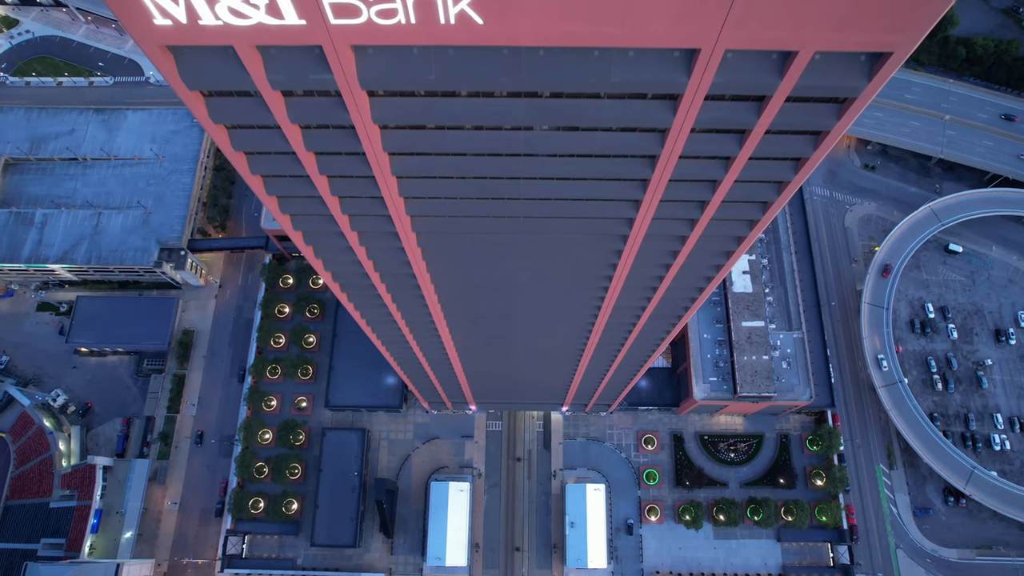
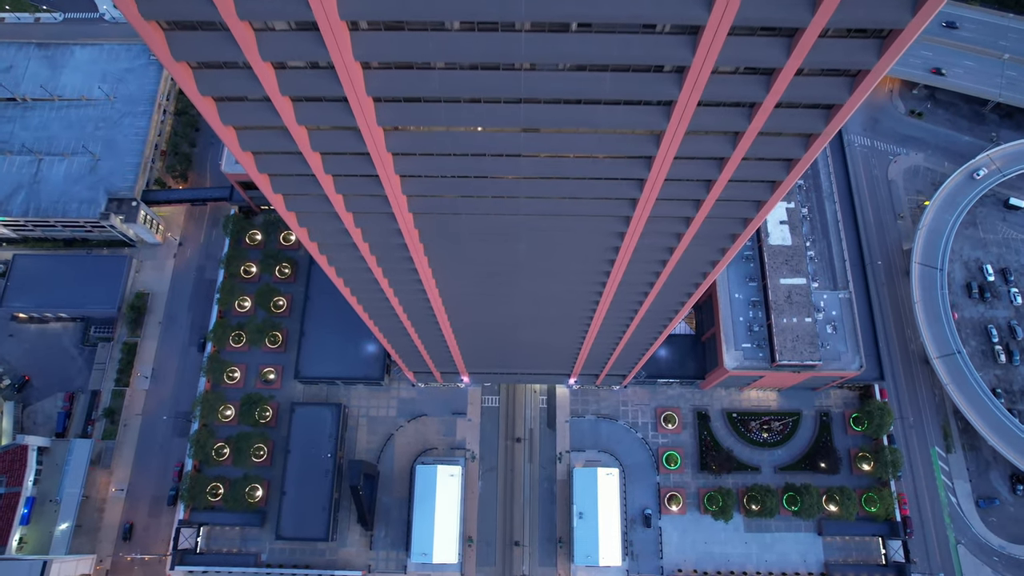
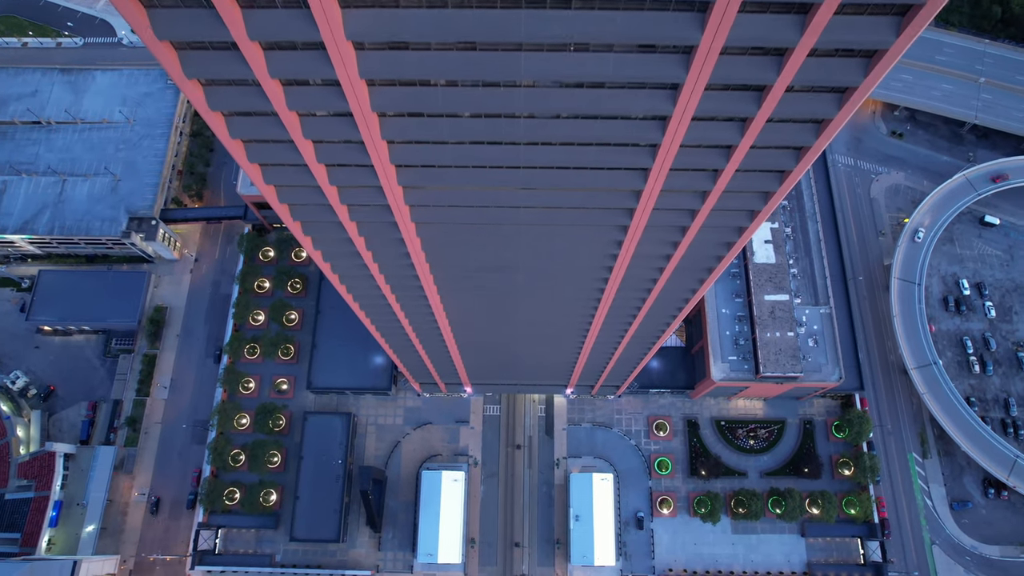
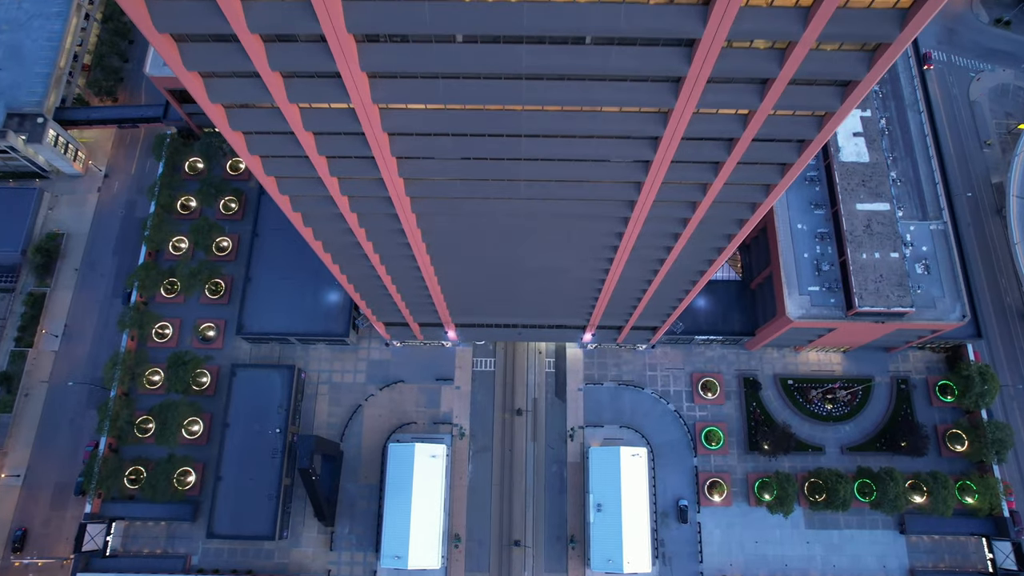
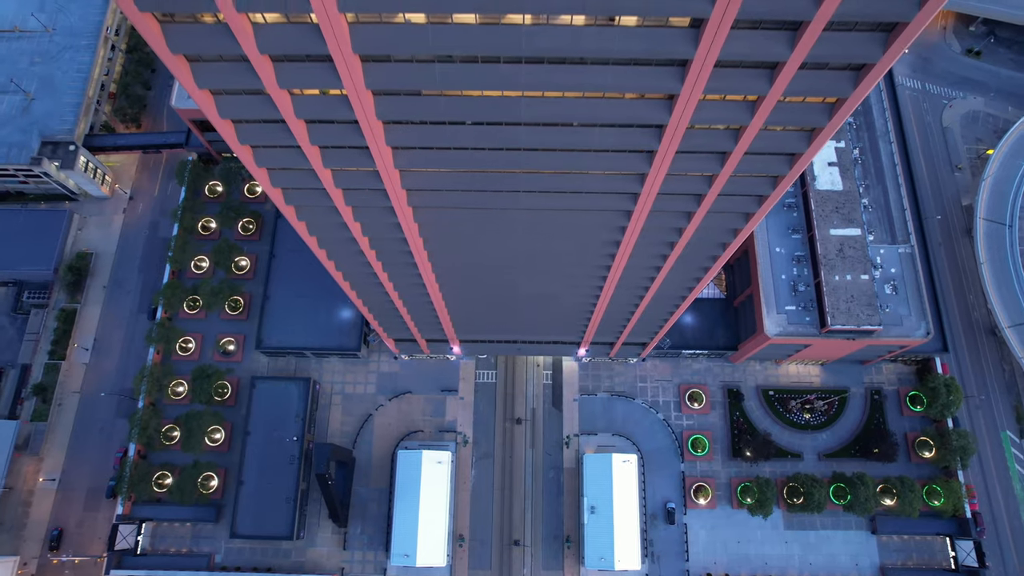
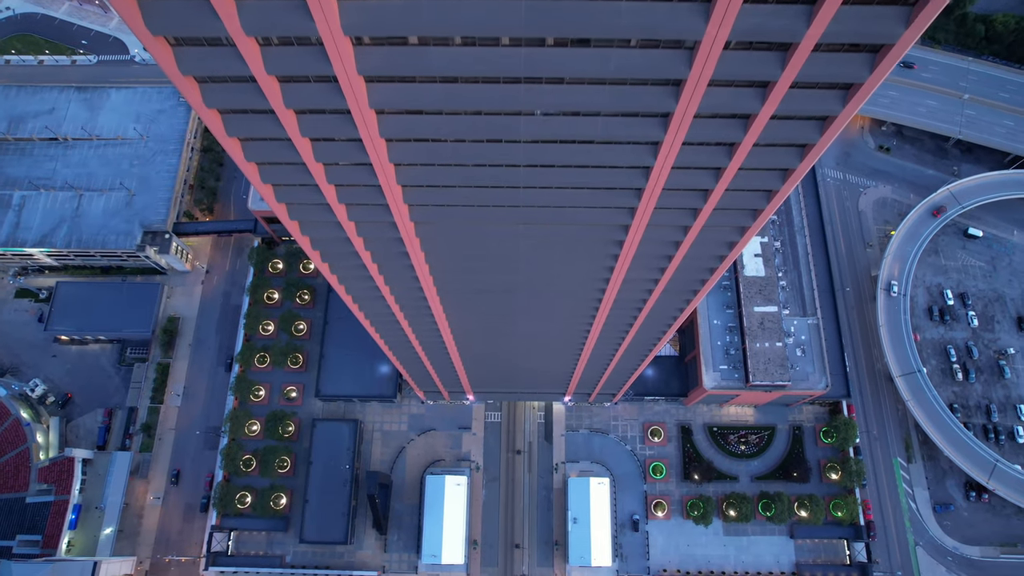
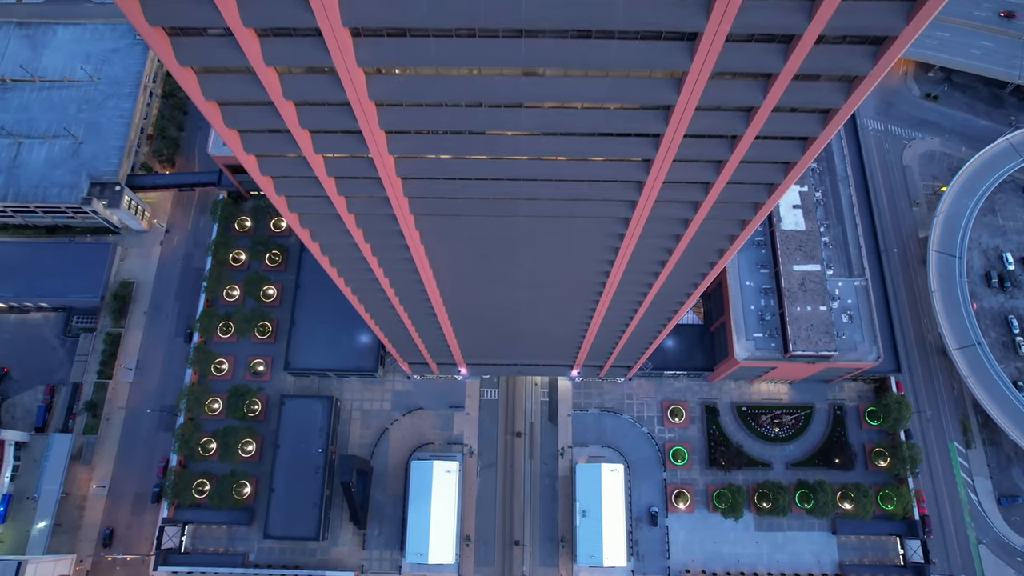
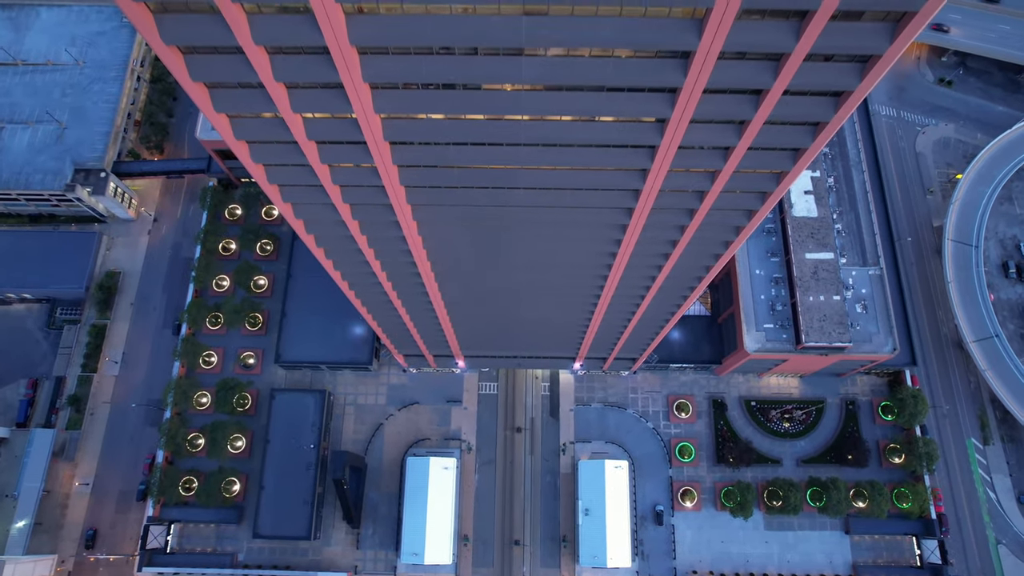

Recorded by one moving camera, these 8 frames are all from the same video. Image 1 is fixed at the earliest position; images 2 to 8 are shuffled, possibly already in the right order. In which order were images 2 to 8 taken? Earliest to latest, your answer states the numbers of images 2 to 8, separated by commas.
6, 3, 2, 7, 8, 5, 4
